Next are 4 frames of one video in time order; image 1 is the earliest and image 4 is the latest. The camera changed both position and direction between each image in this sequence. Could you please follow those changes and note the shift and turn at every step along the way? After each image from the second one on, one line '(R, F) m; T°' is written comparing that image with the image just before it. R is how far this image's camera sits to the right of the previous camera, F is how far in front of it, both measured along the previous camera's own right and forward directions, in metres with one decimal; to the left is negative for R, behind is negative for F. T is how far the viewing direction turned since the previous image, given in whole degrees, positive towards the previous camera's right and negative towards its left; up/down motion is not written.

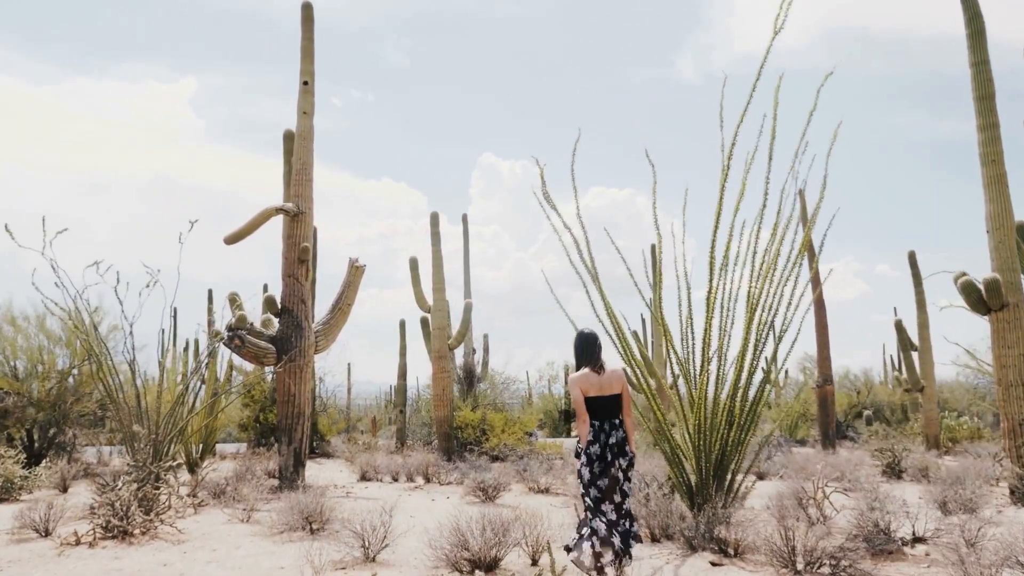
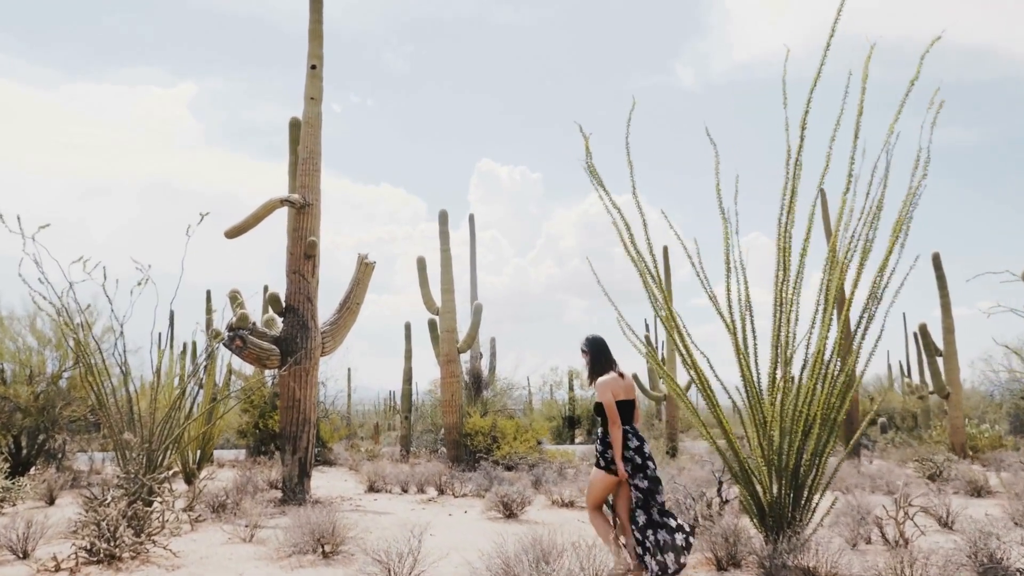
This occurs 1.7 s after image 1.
(-0.3, +0.6) m; 0°
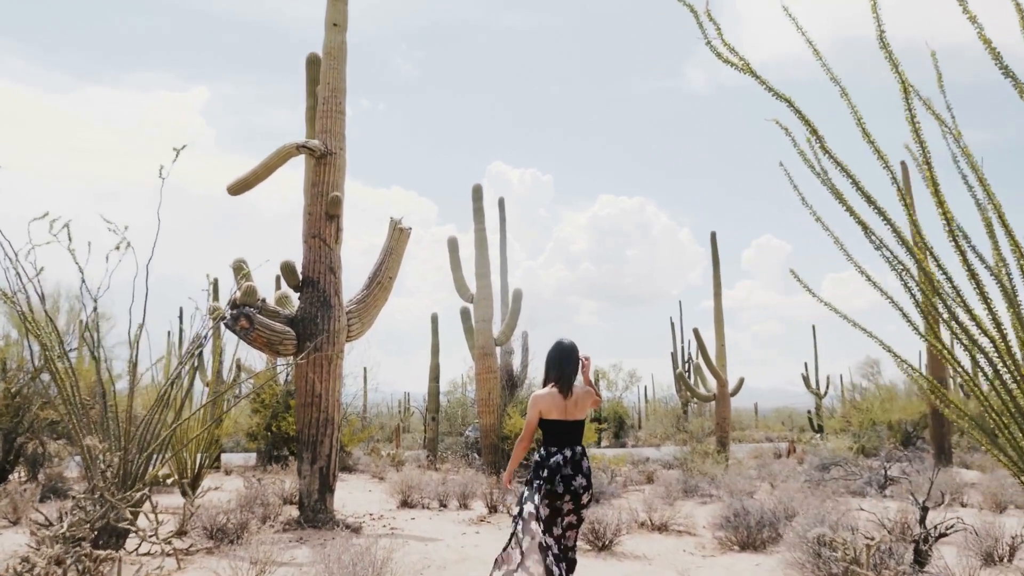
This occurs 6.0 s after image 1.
(-0.6, +1.7) m; -1°
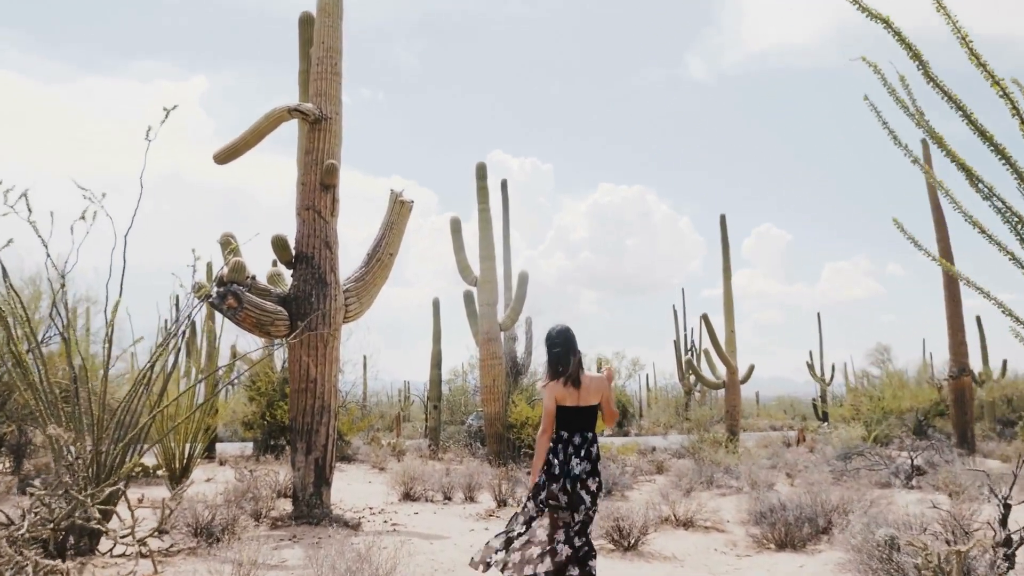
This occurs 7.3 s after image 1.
(-0.1, +0.5) m; 0°
